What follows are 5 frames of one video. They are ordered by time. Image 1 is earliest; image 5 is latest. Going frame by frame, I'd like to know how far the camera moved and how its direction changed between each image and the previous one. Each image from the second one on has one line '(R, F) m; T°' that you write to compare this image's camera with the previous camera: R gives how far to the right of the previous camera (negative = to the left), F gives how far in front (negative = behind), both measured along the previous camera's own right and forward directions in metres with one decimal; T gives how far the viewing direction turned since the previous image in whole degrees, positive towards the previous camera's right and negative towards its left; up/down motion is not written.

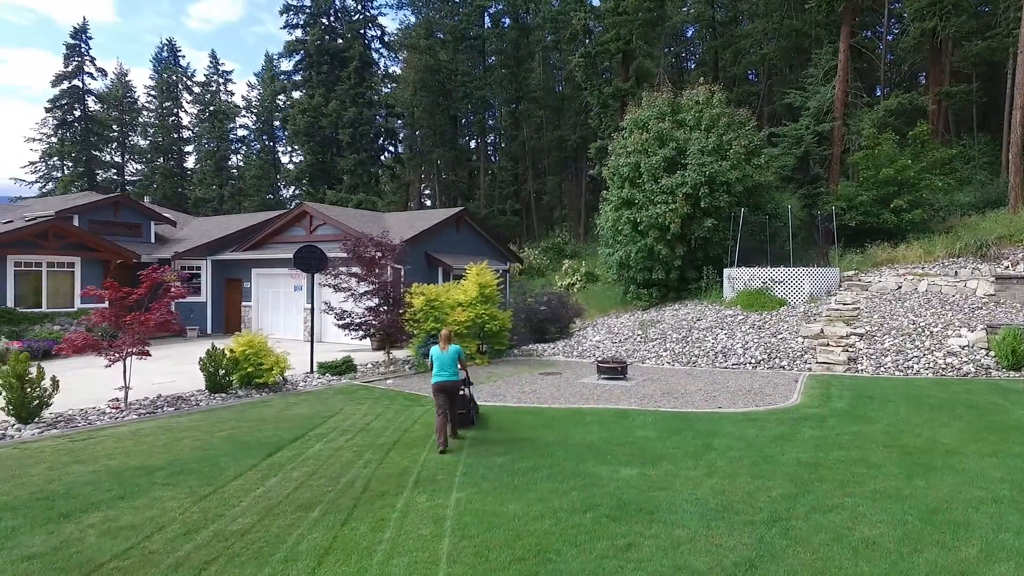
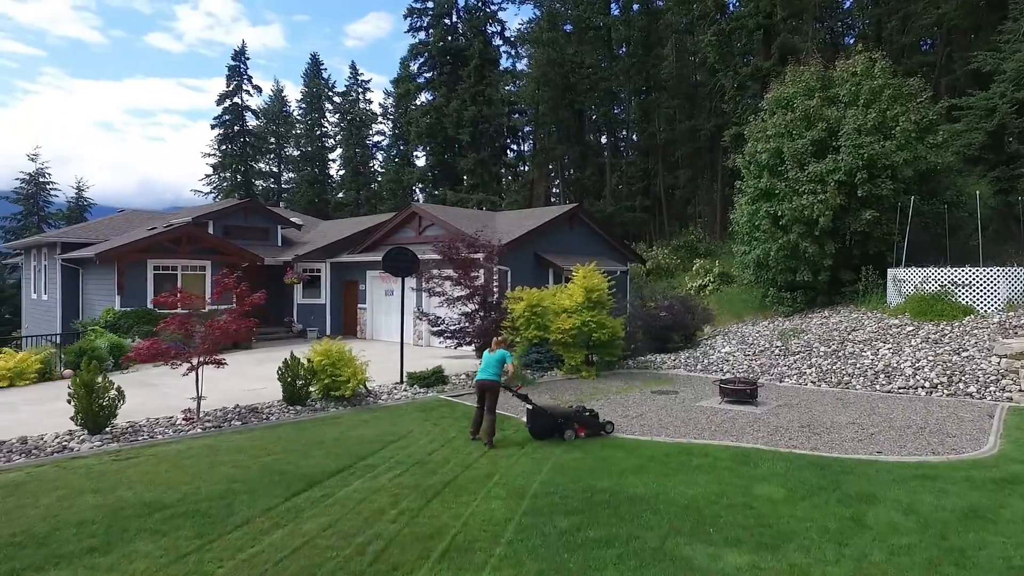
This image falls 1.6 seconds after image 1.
(+0.5, +1.4) m; -12°
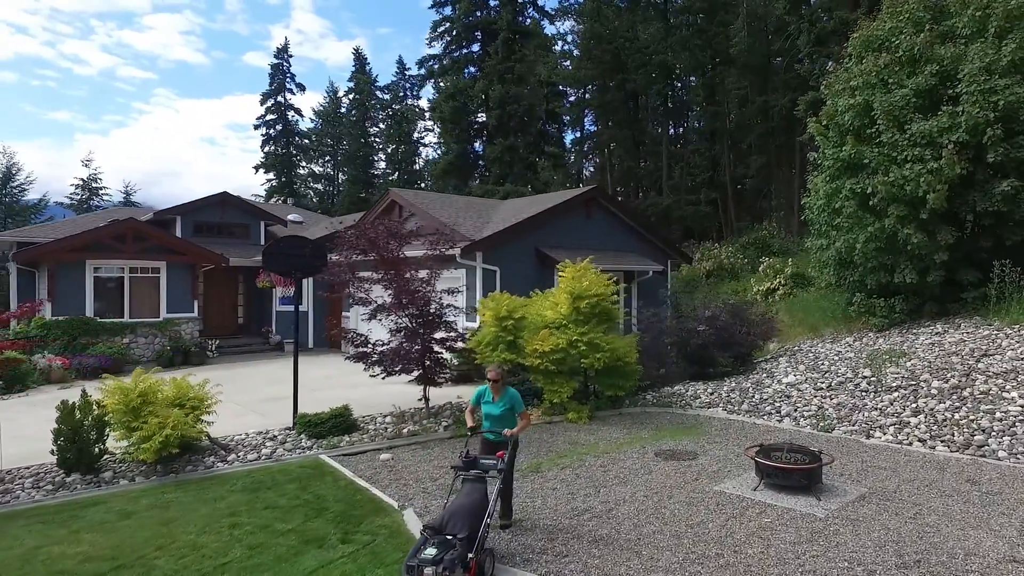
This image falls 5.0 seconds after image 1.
(+1.8, +3.8) m; -7°
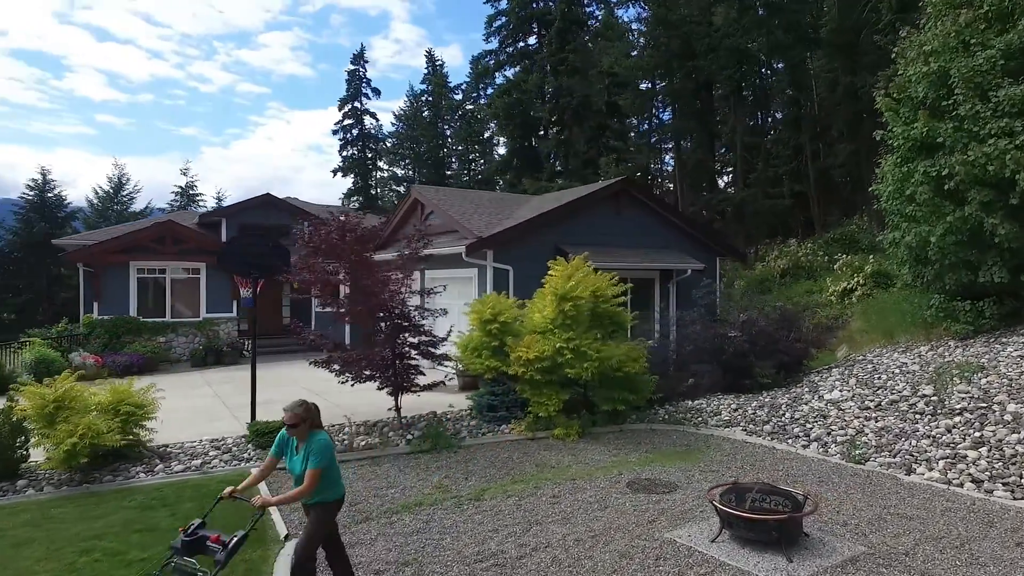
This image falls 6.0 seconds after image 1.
(+1.5, +1.0) m; -8°
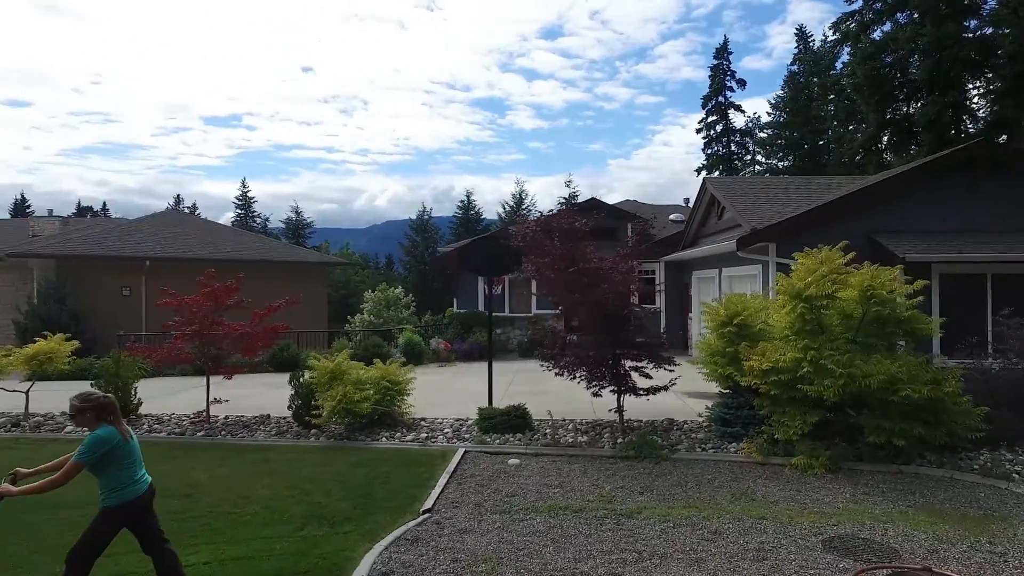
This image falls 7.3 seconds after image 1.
(+1.9, +0.9) m; -35°
